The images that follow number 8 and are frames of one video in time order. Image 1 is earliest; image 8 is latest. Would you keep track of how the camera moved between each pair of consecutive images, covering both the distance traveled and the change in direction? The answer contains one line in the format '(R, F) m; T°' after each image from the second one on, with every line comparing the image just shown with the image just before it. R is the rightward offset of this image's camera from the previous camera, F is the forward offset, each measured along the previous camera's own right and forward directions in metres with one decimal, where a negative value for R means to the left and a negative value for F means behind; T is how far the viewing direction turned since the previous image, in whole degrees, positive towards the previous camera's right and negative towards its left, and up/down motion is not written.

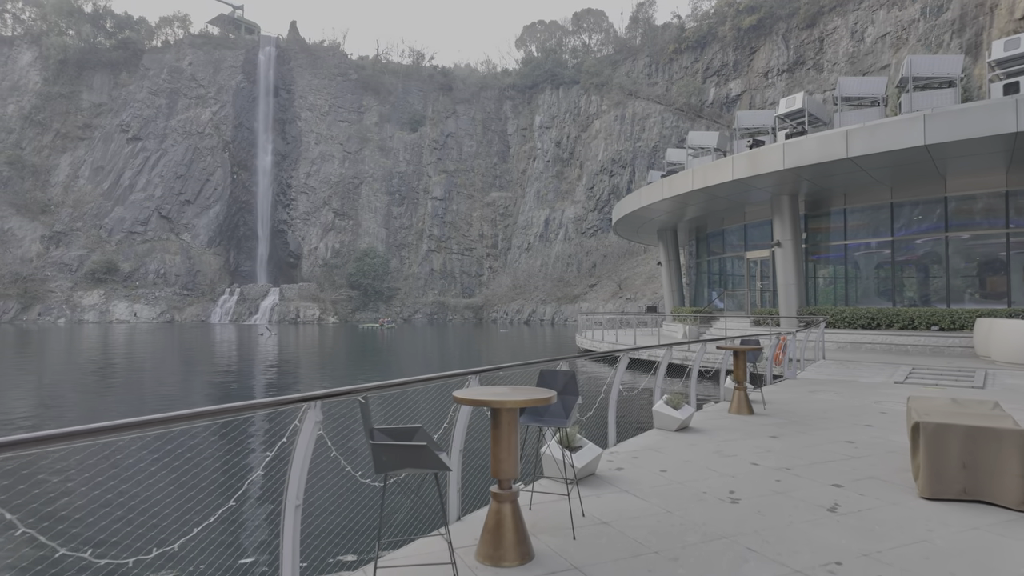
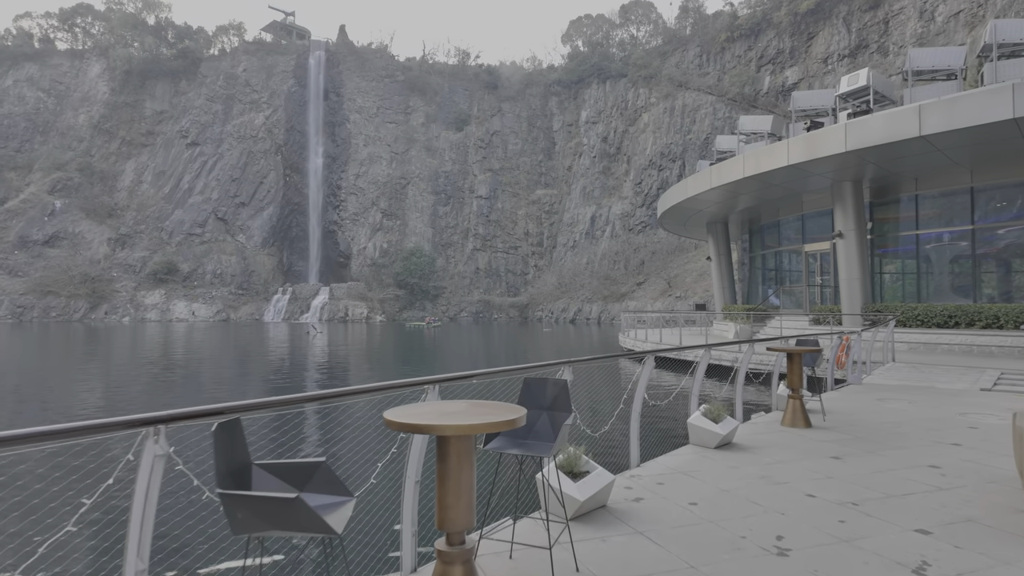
(+0.4, +0.9) m; -5°
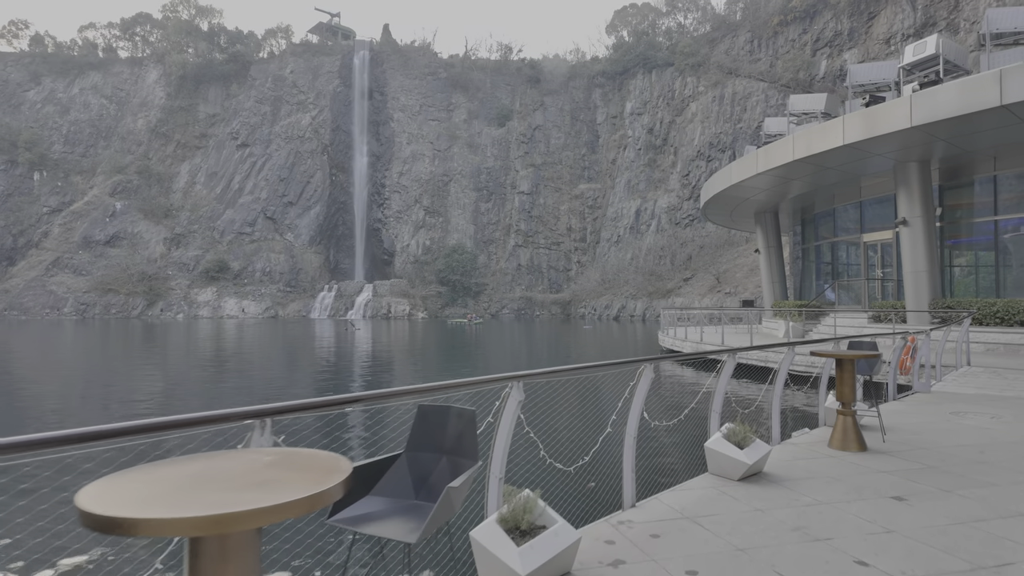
(+0.6, +1.0) m; -5°
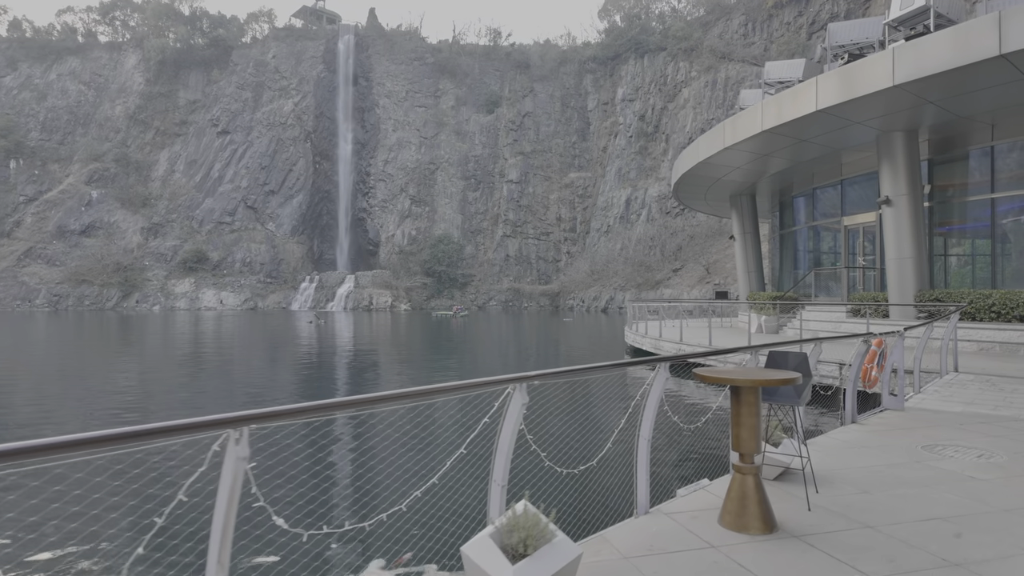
(+1.7, +2.0) m; 0°
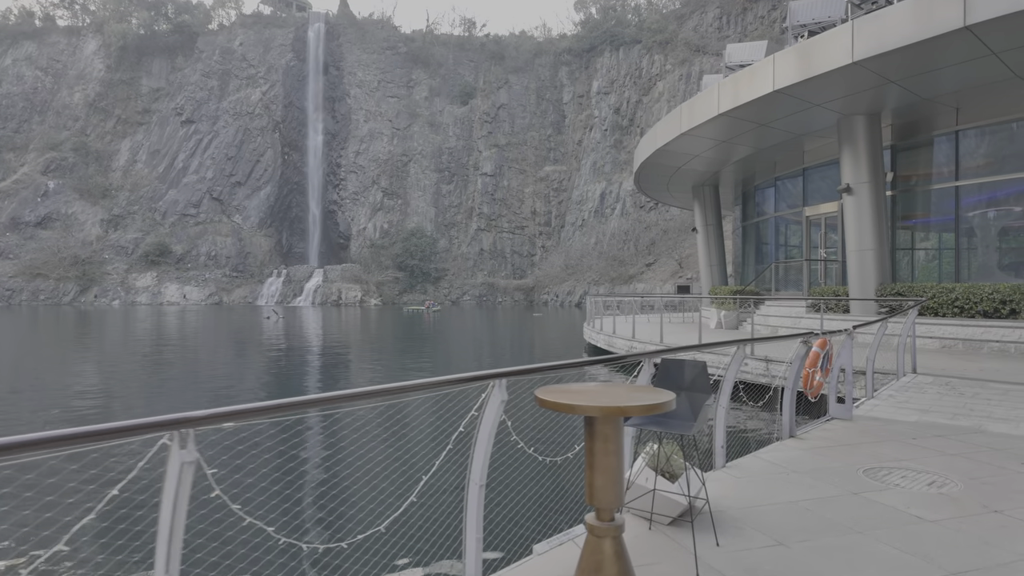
(+0.9, +1.0) m; +2°
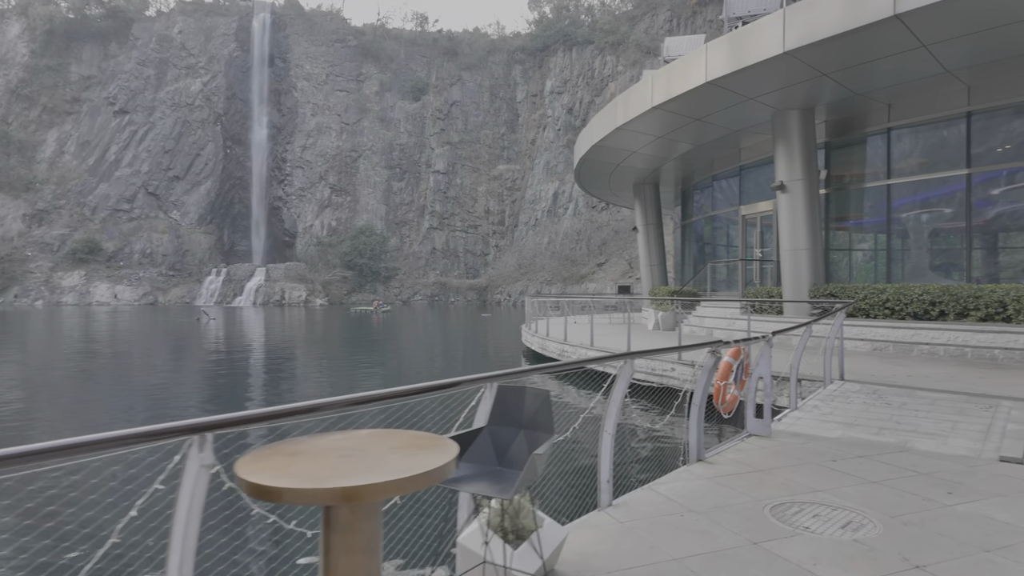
(+0.7, +0.8) m; +4°
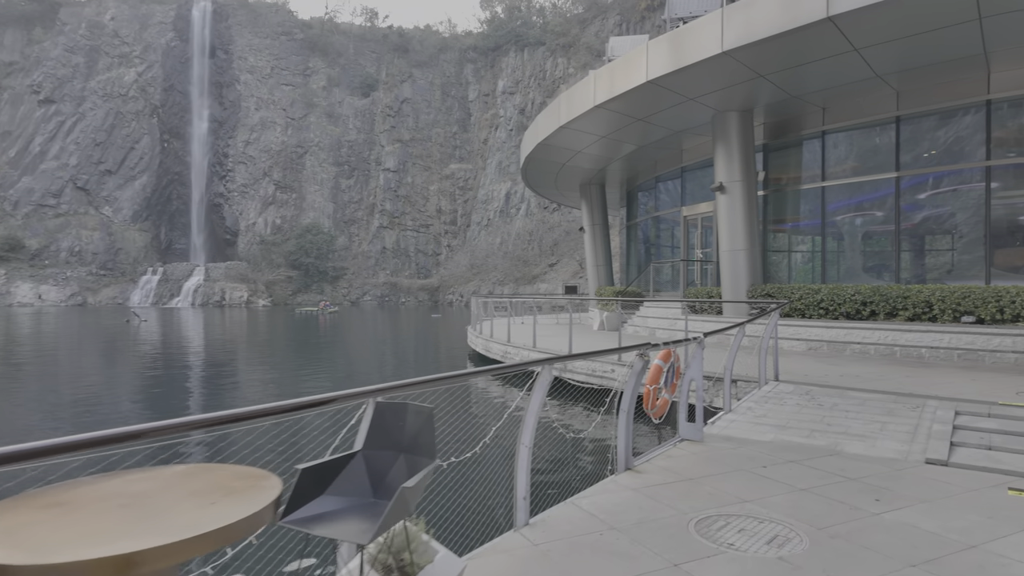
(+0.3, +0.3) m; +5°
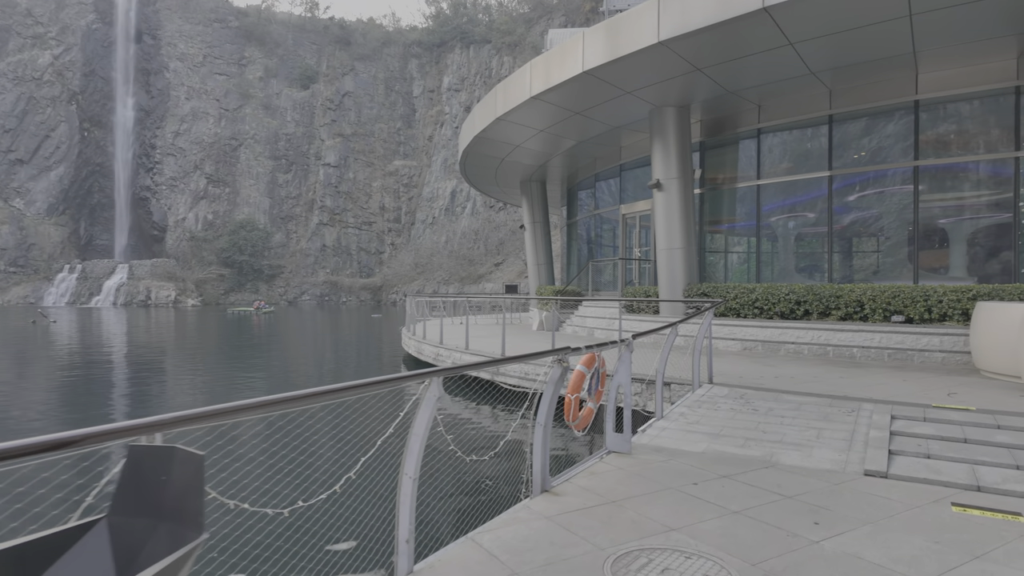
(+0.3, +0.6) m; +5°
